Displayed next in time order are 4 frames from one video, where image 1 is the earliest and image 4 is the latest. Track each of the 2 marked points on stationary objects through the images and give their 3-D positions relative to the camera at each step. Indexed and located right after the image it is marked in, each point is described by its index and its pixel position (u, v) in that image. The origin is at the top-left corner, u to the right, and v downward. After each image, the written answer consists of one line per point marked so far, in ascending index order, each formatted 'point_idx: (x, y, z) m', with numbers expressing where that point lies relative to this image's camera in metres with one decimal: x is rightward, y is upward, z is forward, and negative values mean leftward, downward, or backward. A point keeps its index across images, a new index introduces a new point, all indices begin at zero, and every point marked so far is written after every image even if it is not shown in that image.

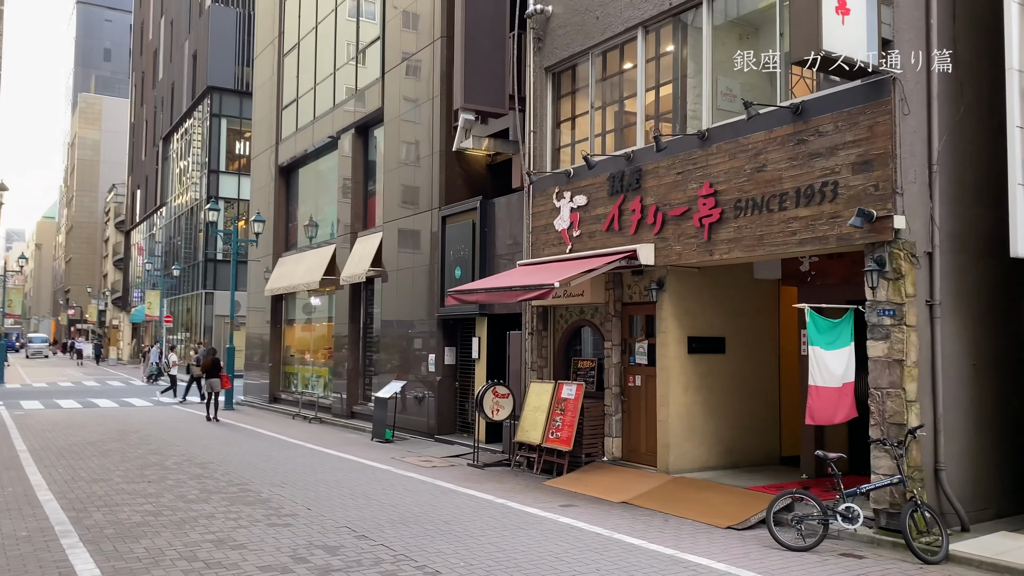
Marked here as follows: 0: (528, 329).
0: (+0.3, -0.6, +13.1) m
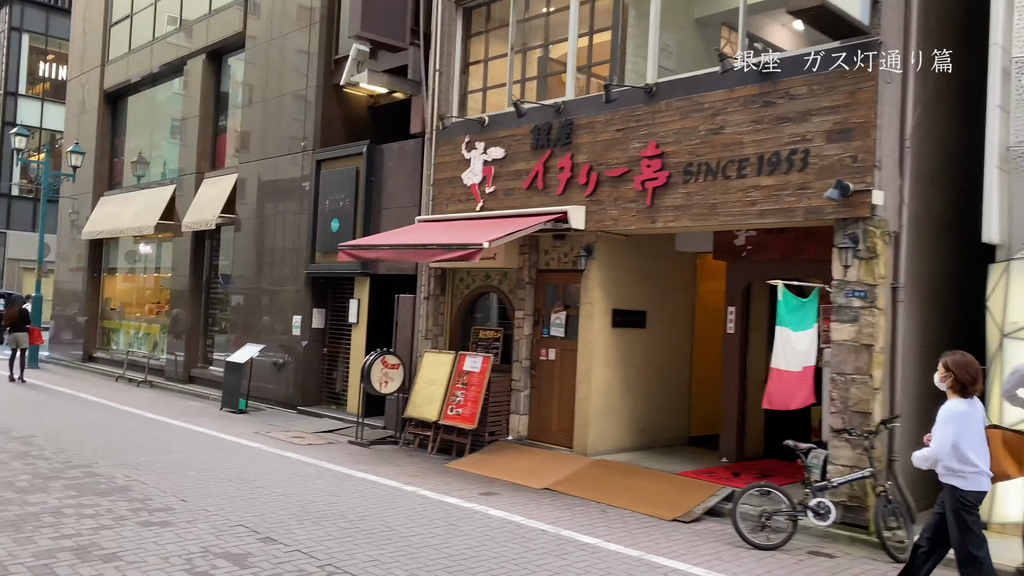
0: (-1.2, -0.1, +11.8) m
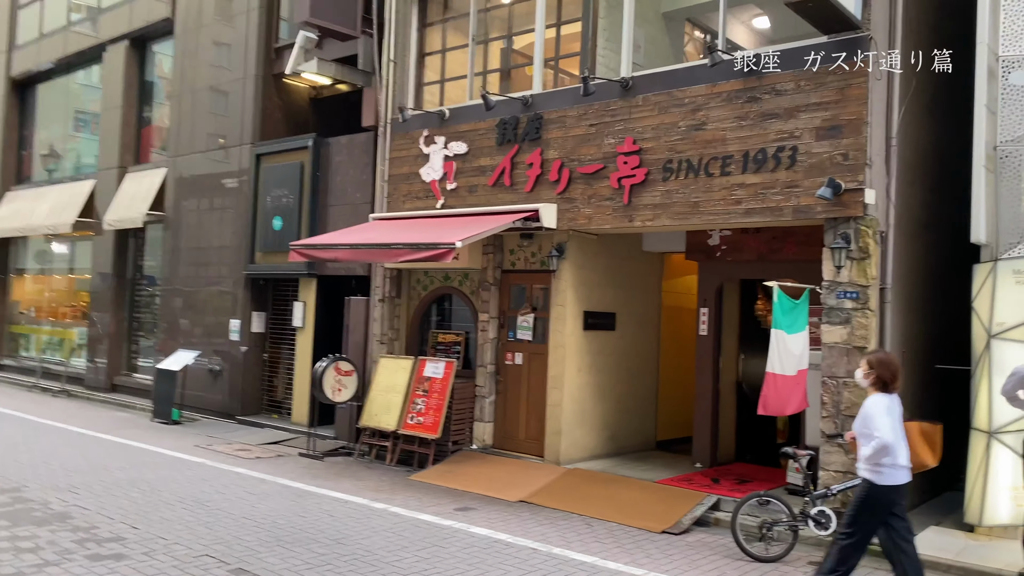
0: (-1.8, -0.1, +11.2) m
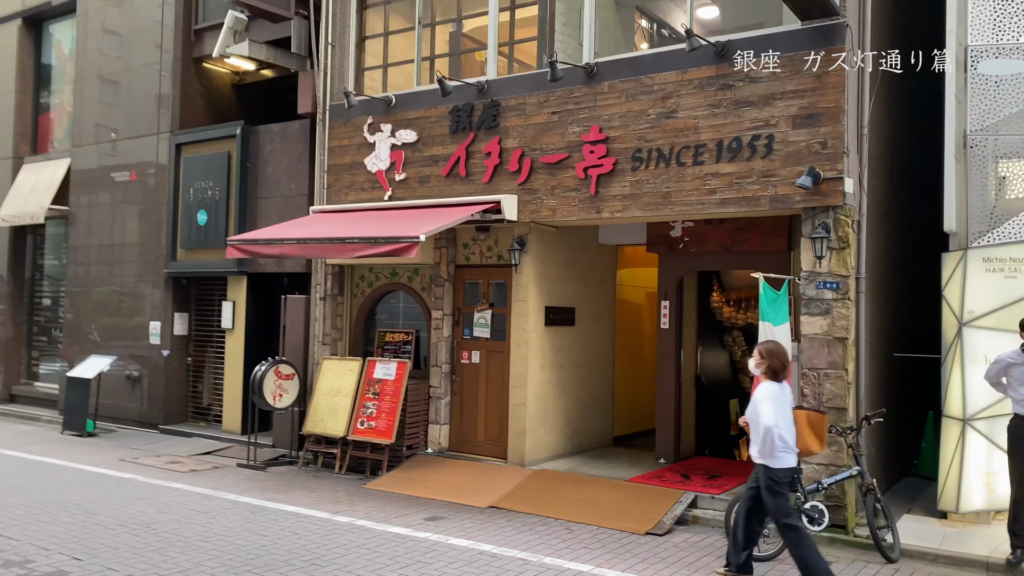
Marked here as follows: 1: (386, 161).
0: (-2.4, -0.1, +10.6) m
1: (-1.5, +1.5, +10.0) m
